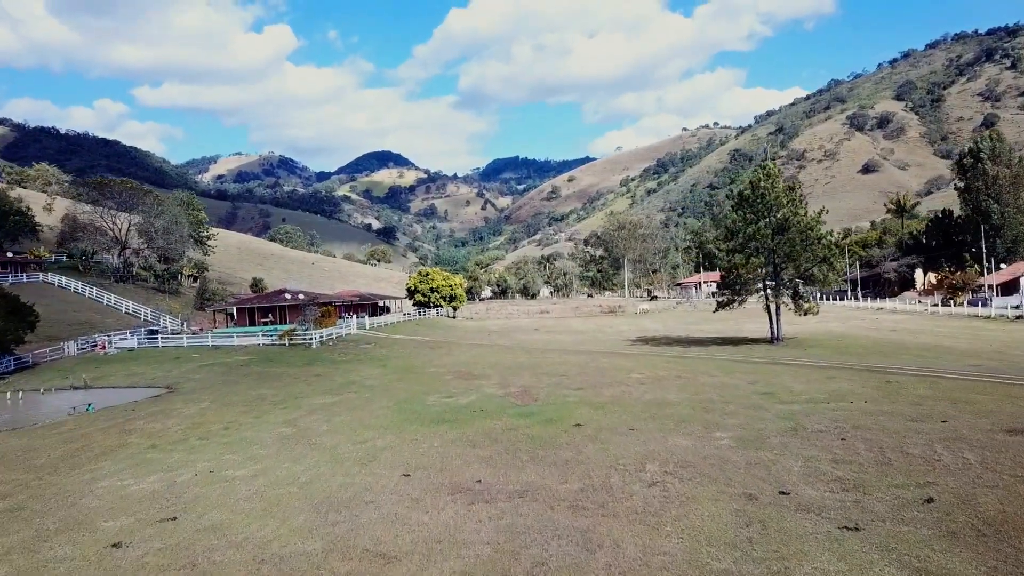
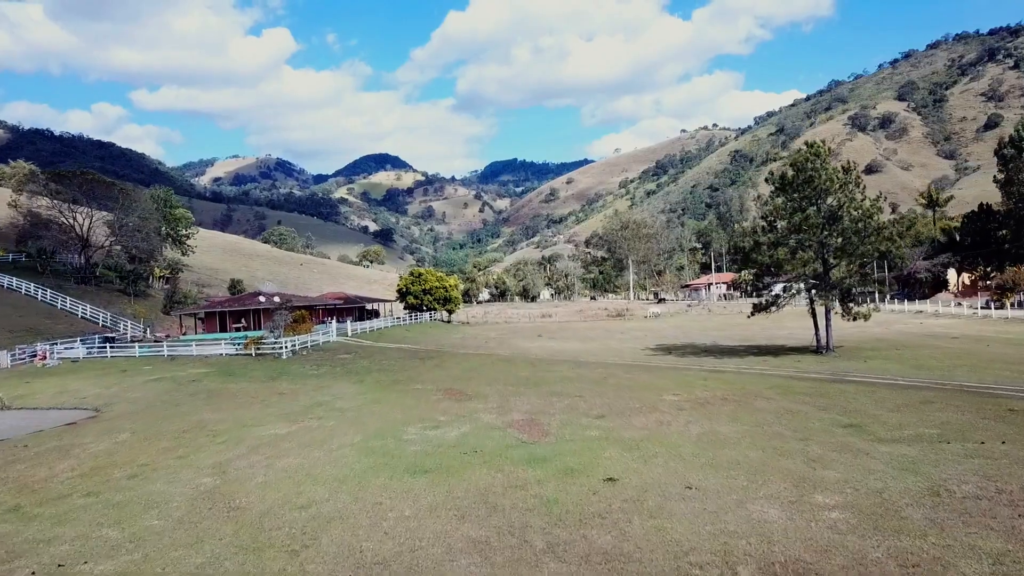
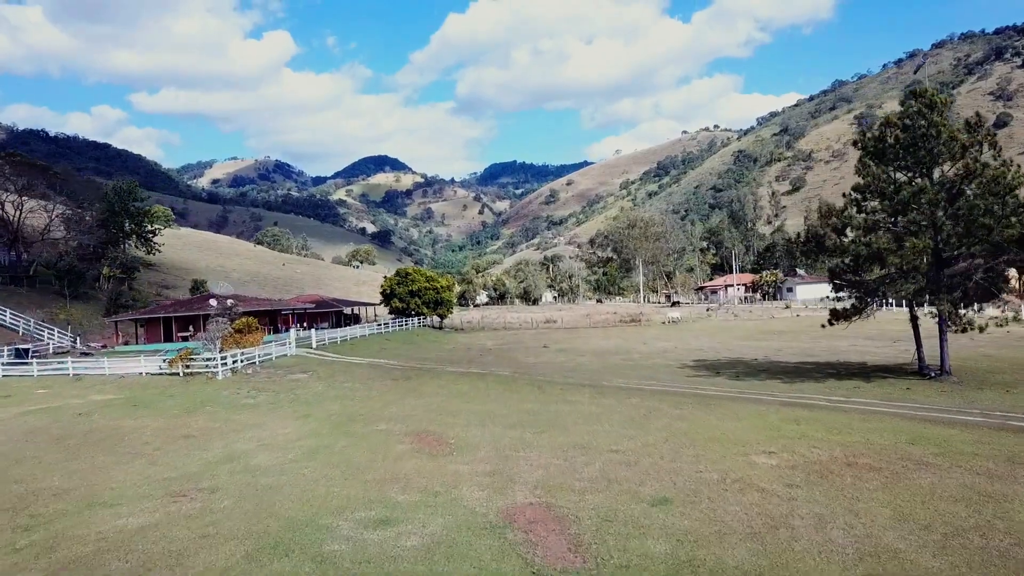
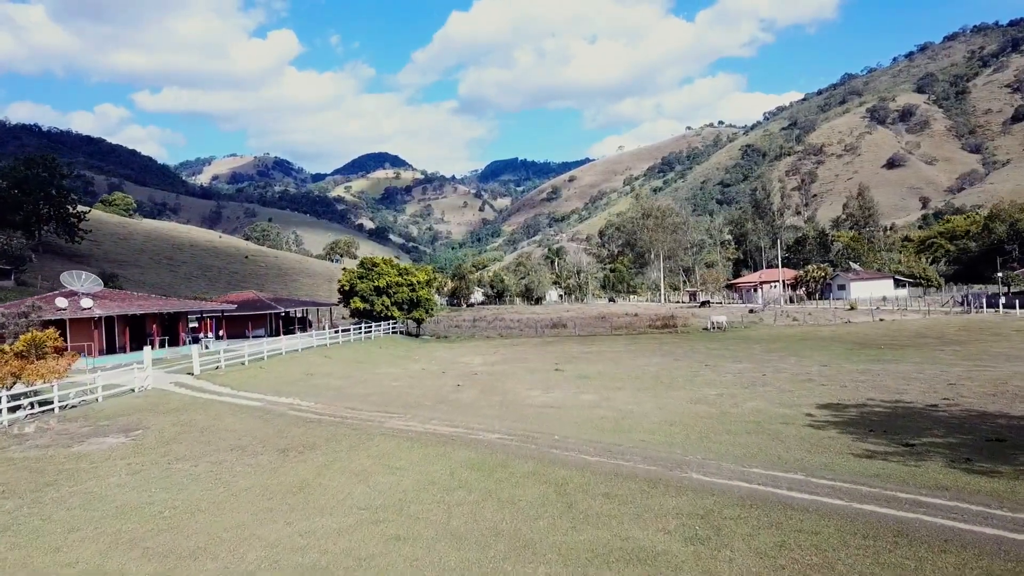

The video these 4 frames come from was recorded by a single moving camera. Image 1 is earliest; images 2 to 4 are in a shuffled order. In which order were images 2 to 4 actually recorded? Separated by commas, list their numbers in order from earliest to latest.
2, 3, 4
